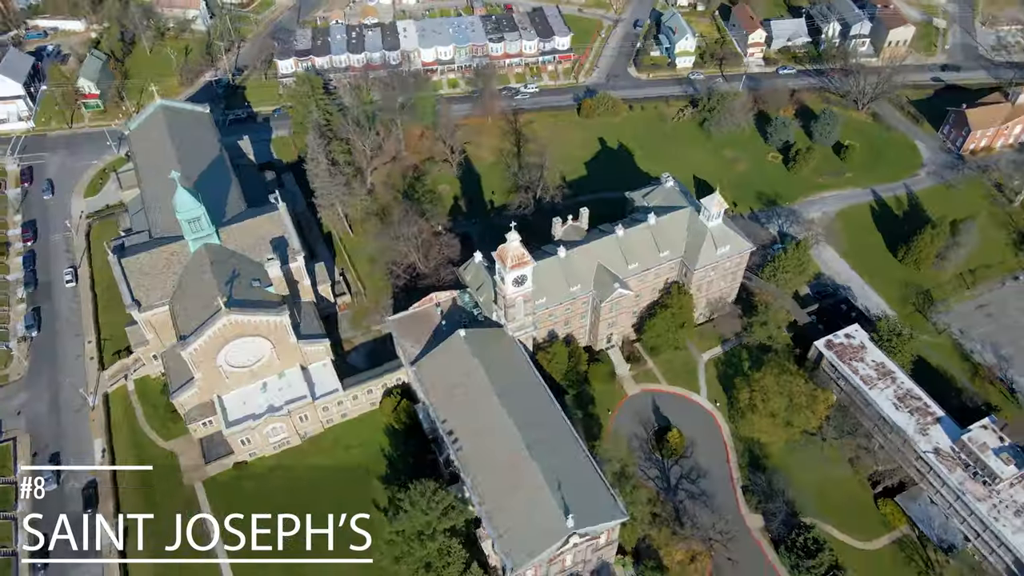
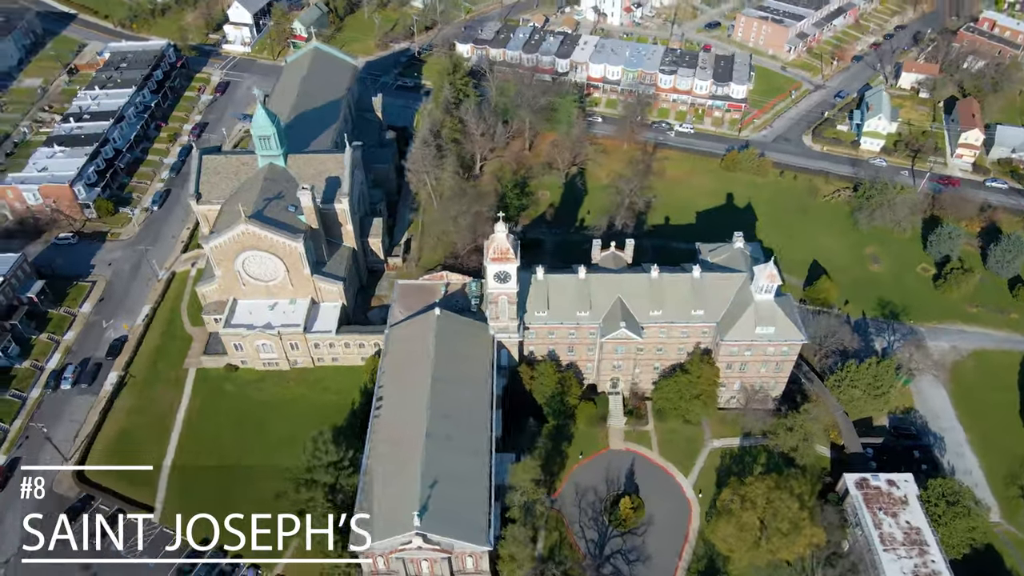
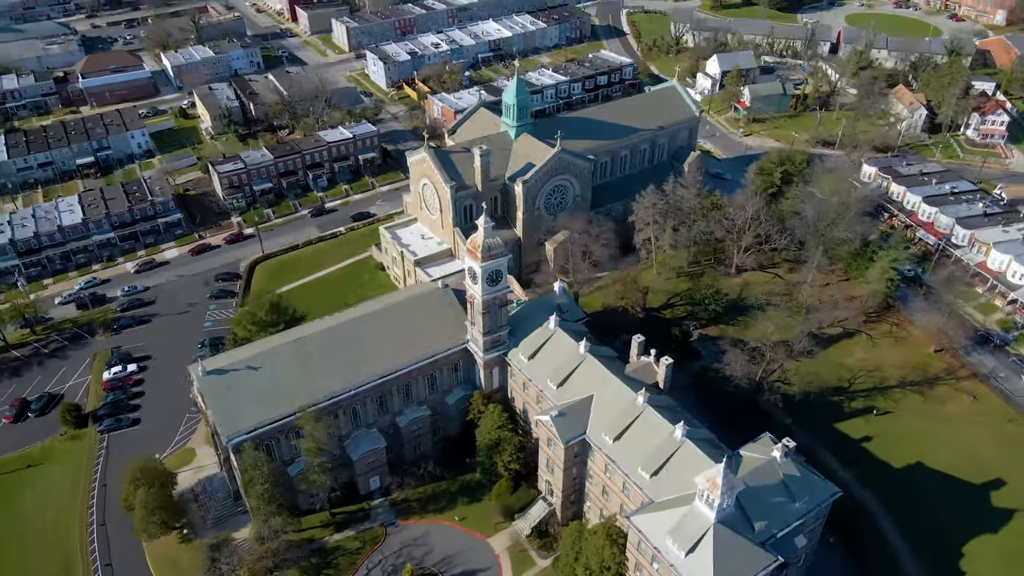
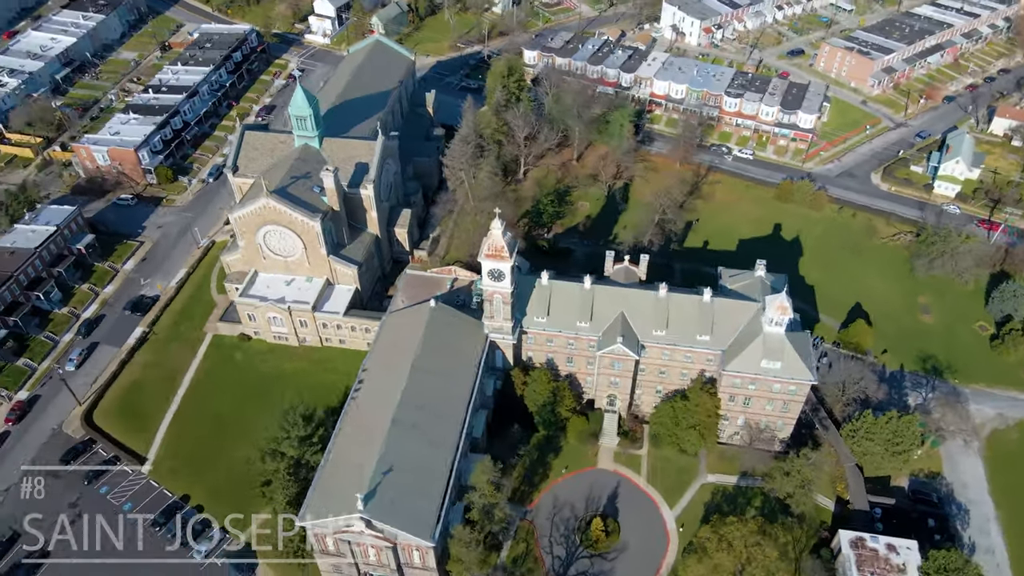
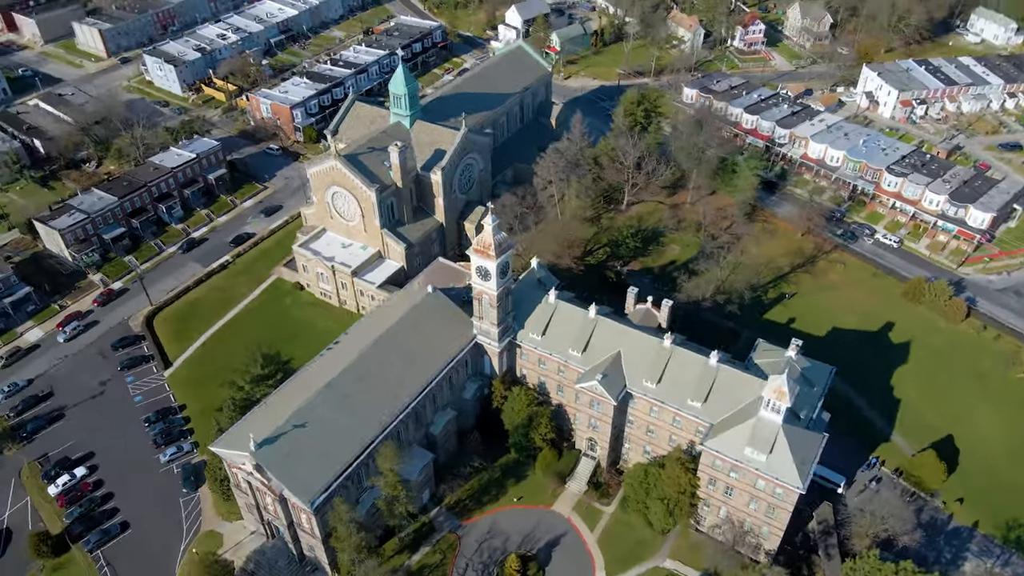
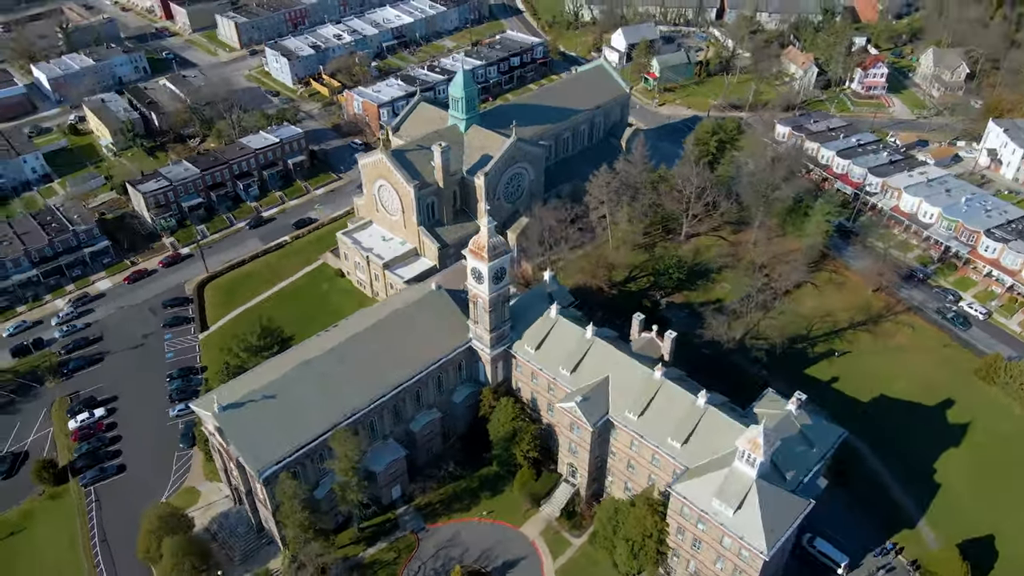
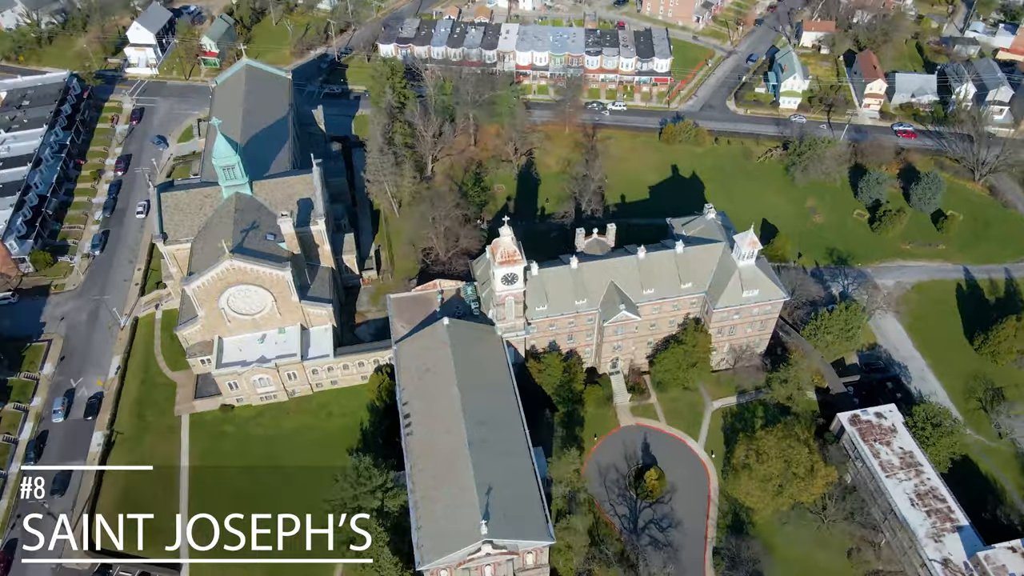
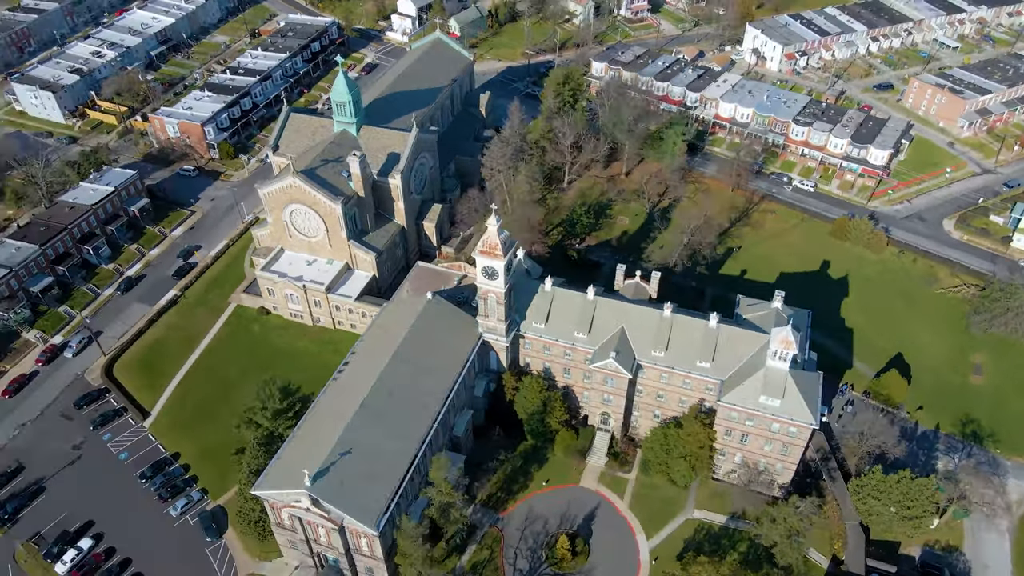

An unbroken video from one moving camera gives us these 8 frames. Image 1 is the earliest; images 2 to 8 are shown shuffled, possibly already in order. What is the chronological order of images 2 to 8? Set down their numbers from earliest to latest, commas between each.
7, 2, 4, 8, 5, 6, 3
